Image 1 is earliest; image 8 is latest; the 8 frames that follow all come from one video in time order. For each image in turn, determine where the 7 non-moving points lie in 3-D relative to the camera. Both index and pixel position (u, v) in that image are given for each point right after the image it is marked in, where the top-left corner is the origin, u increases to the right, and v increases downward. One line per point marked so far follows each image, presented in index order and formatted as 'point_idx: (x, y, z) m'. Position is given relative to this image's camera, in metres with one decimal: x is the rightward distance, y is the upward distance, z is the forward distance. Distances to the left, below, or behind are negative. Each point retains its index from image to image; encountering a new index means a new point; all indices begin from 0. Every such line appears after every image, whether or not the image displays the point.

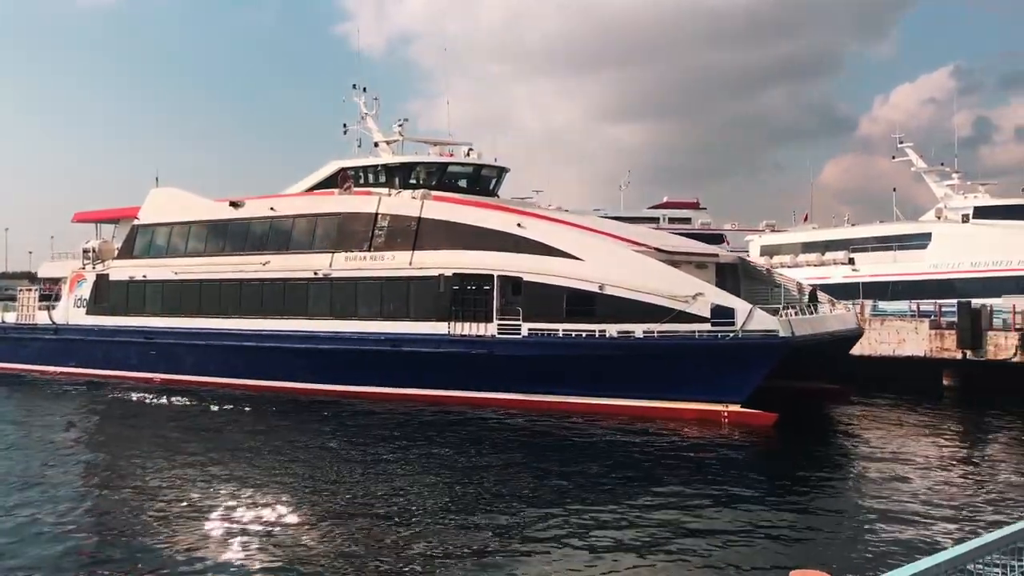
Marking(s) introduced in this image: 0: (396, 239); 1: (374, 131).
0: (-2.3, +1.0, +15.0) m
1: (-3.6, +4.0, +19.1) m
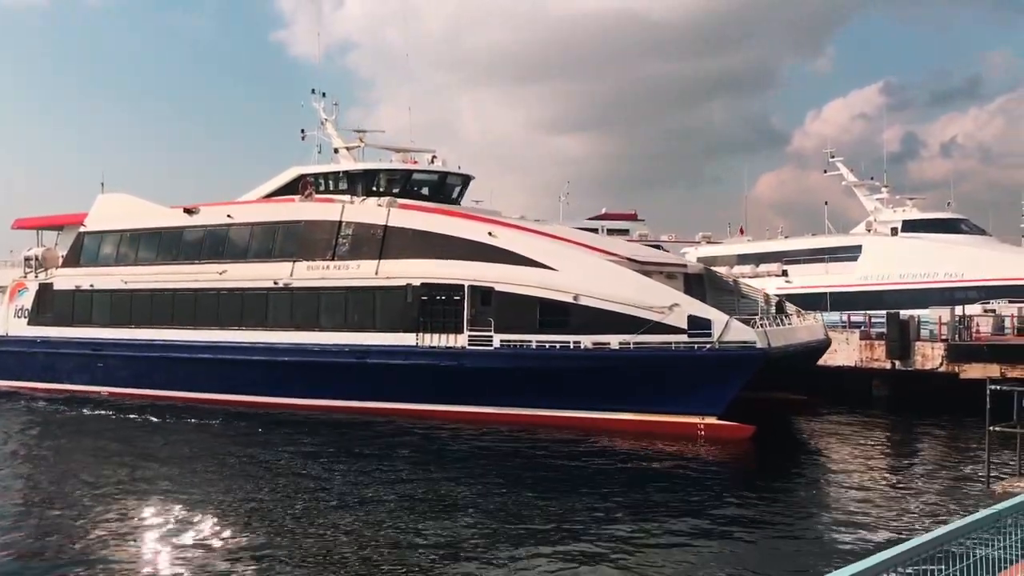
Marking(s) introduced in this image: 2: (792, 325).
0: (-2.9, +0.8, +14.5) m
1: (-4.4, +3.7, +18.6) m
2: (+5.1, -0.7, +13.6) m
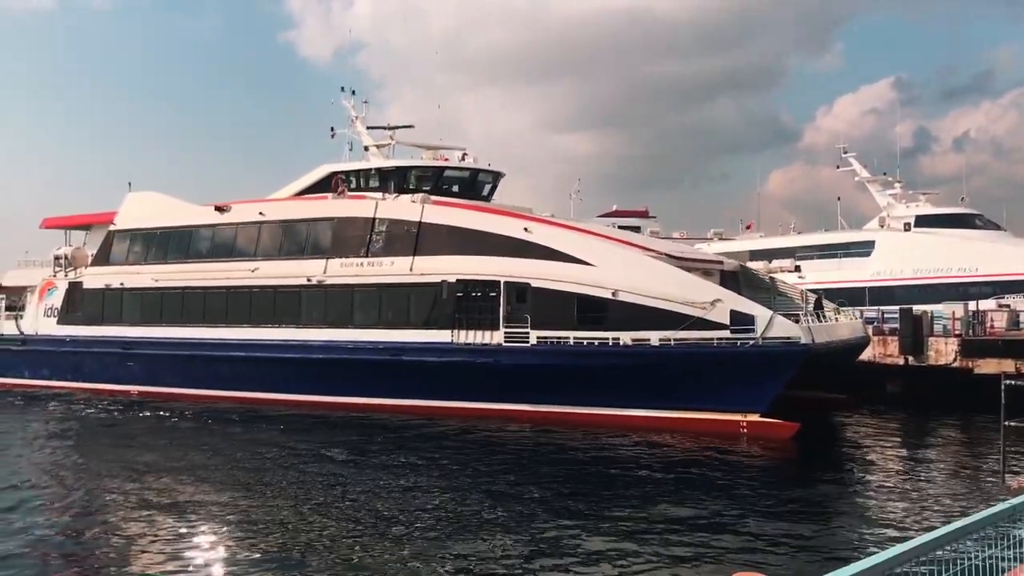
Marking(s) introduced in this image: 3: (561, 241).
0: (-2.3, +0.8, +14.4) m
1: (-3.7, +3.8, +18.5) m
2: (+5.8, -0.6, +13.5) m
3: (+0.9, +0.8, +13.1) m
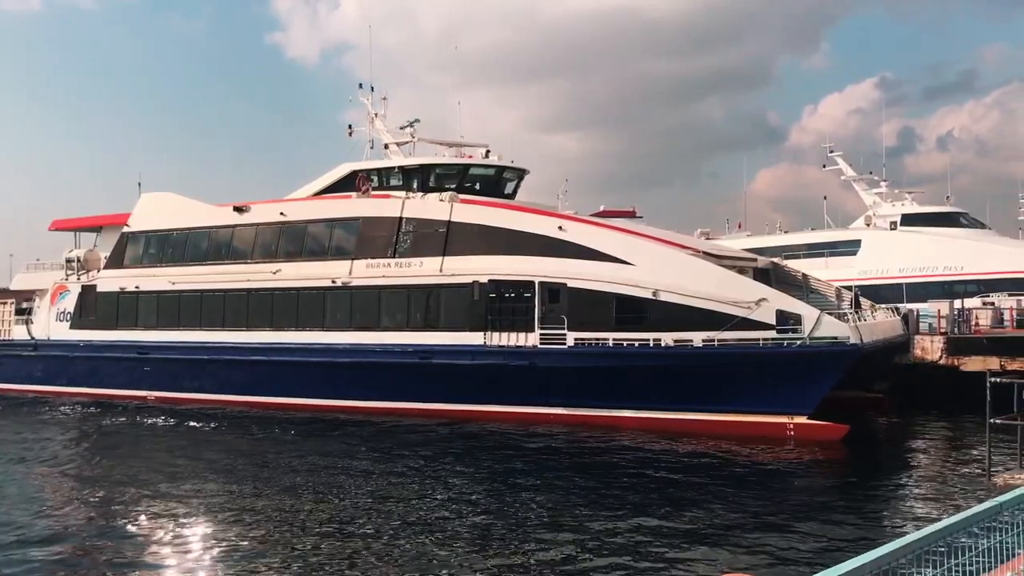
0: (-1.7, +0.8, +14.1) m
1: (-3.1, +3.8, +18.2) m
2: (+6.4, -0.5, +13.1) m
3: (+1.5, +0.8, +12.8) m
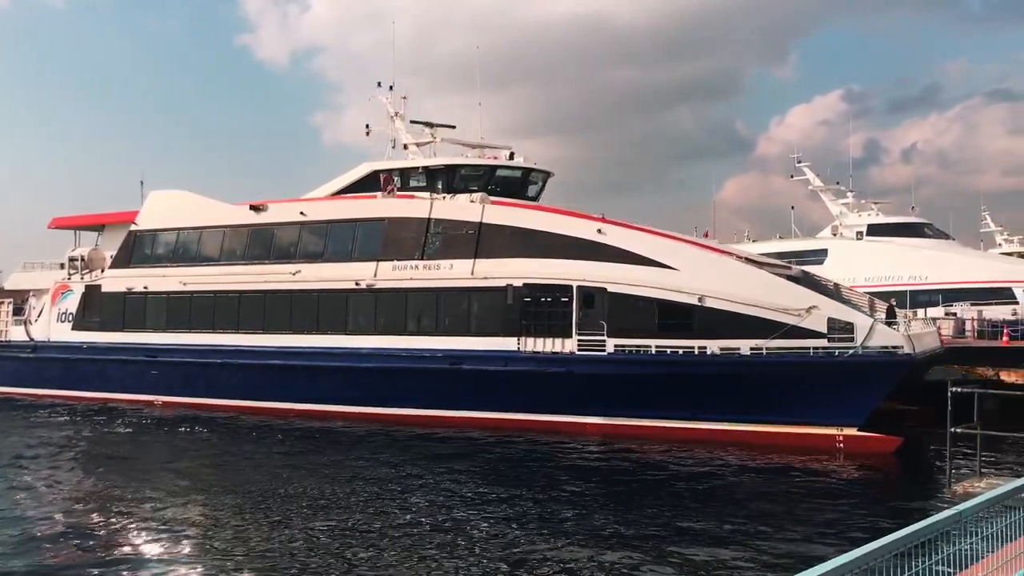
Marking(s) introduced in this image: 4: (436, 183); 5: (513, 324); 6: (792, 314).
0: (-1.1, +0.8, +13.6) m
1: (-2.6, +3.7, +17.7) m
2: (+7.0, -0.7, +12.9) m
3: (+2.1, +0.7, +12.4) m
4: (-1.6, +2.2, +15.7) m
5: (0.0, -0.6, +12.8) m
6: (+4.3, -0.4, +11.5) m
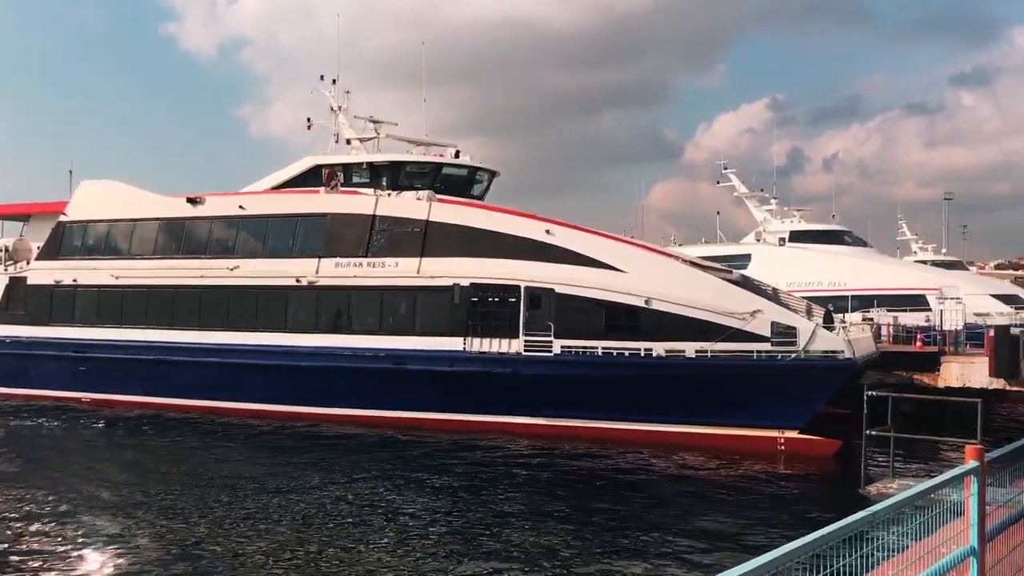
0: (-2.1, +0.8, +13.3) m
1: (-3.8, +3.7, +17.3) m
2: (+6.0, -0.8, +13.2) m
3: (+1.2, +0.7, +12.3) m
4: (-2.7, +2.2, +15.4) m
5: (-0.9, -0.6, +12.6) m
6: (+3.5, -0.4, +11.6) m
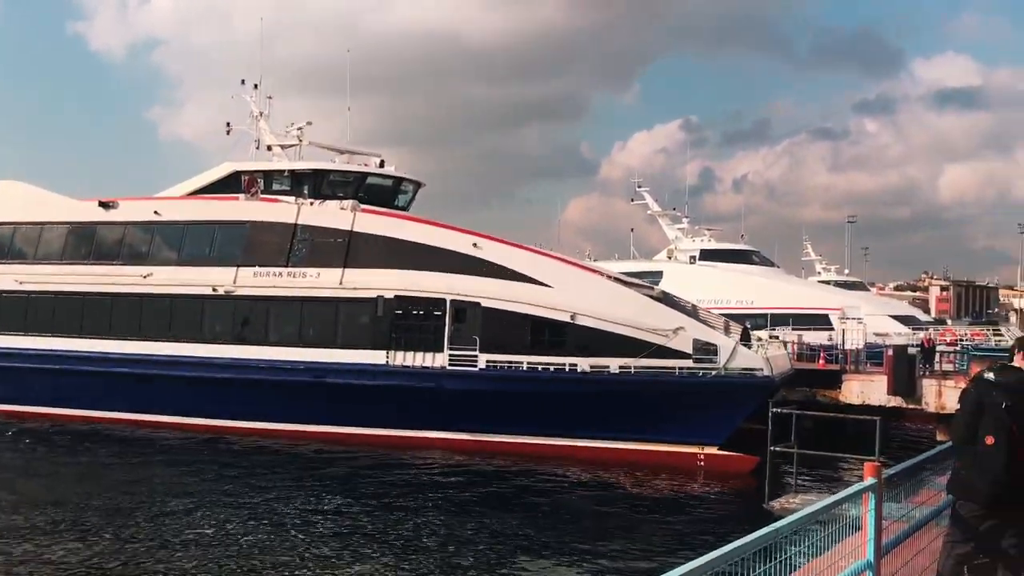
0: (-3.3, +0.6, +13.0) m
1: (-5.4, +3.5, +16.8) m
2: (+4.7, -1.1, +13.5) m
3: (0.0, +0.5, +12.3) m
4: (-4.2, +2.0, +15.0) m
5: (-2.2, -0.8, +12.3) m
6: (+2.3, -0.7, +11.8) m
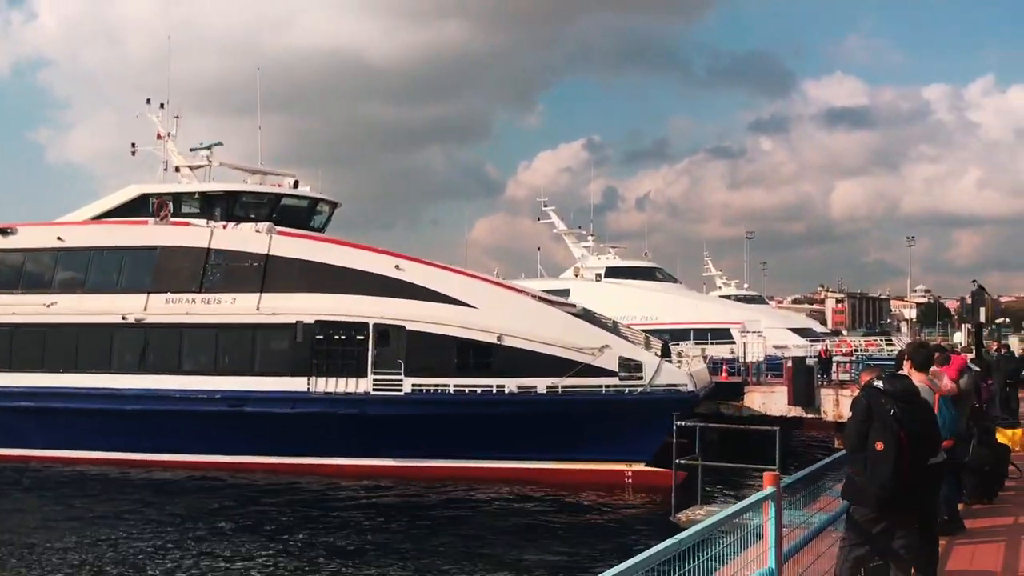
0: (-4.6, +0.2, +12.5) m
1: (-7.2, +2.9, +16.1) m
2: (+3.3, -1.4, +13.8) m
3: (-1.2, +0.1, +12.1) m
4: (-5.7, +1.5, +14.4) m
5: (-3.4, -1.2, +11.9) m
6: (+1.2, -1.0, +11.9) m
